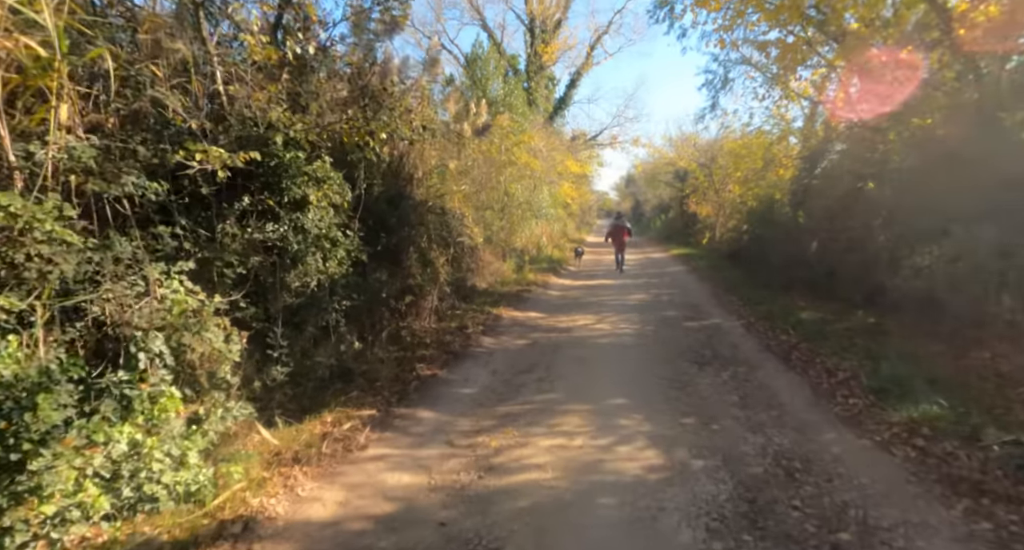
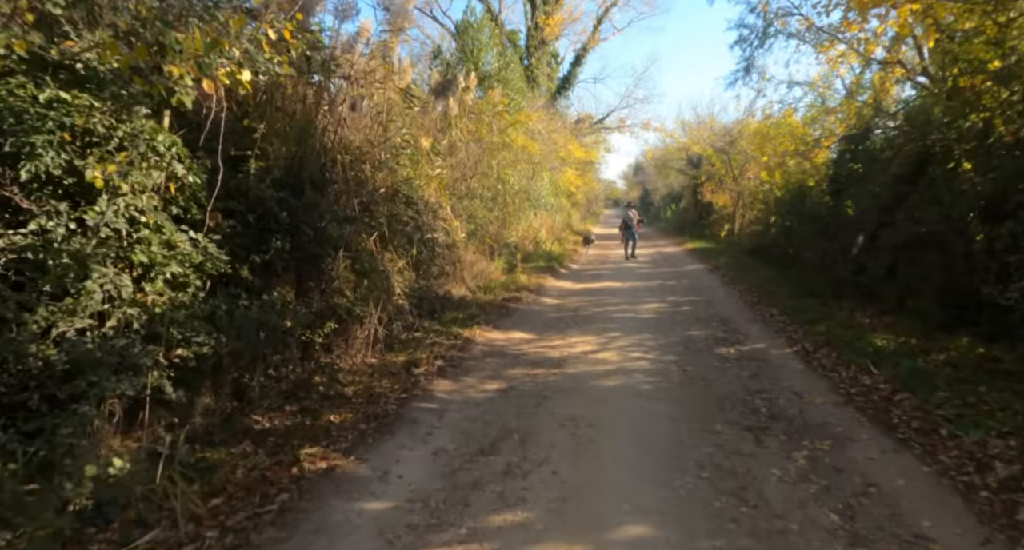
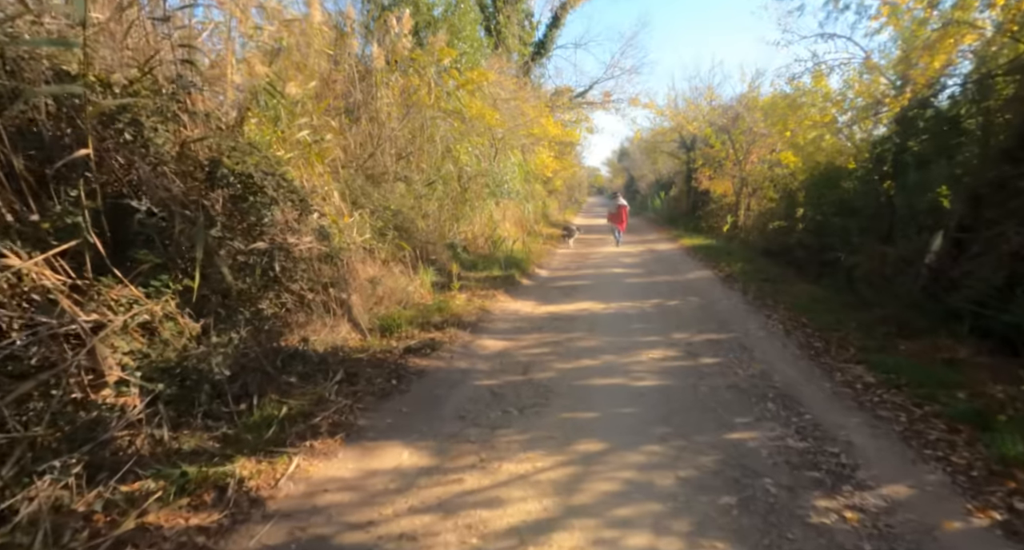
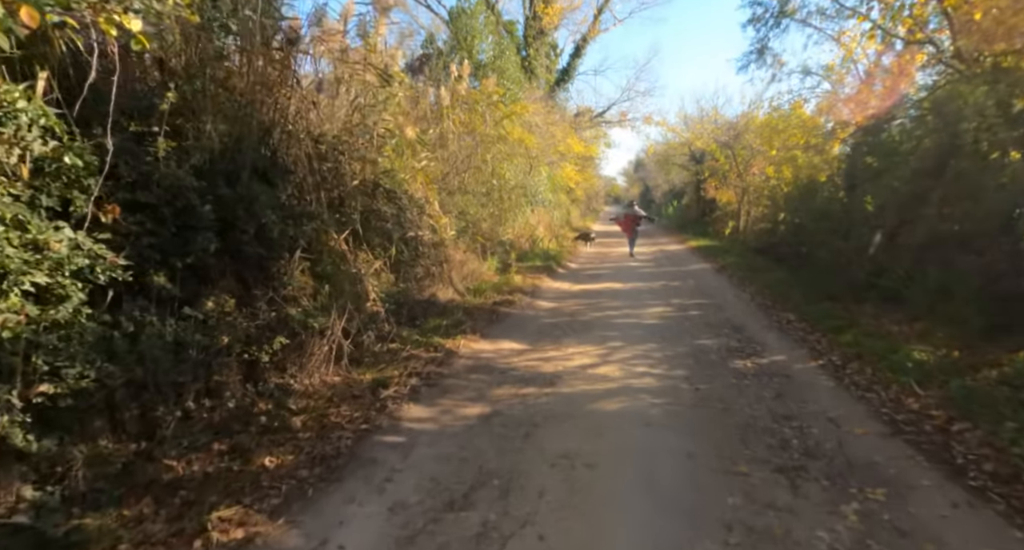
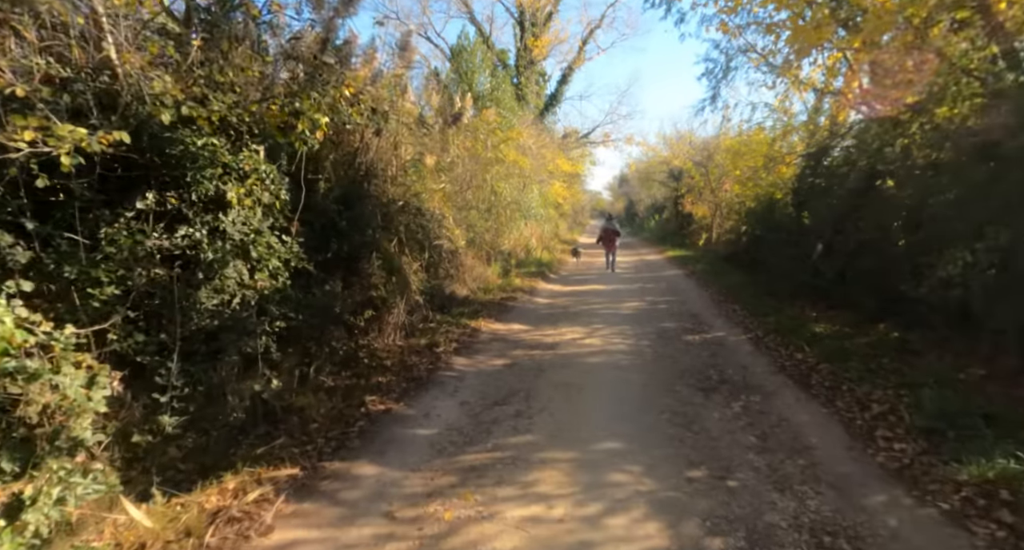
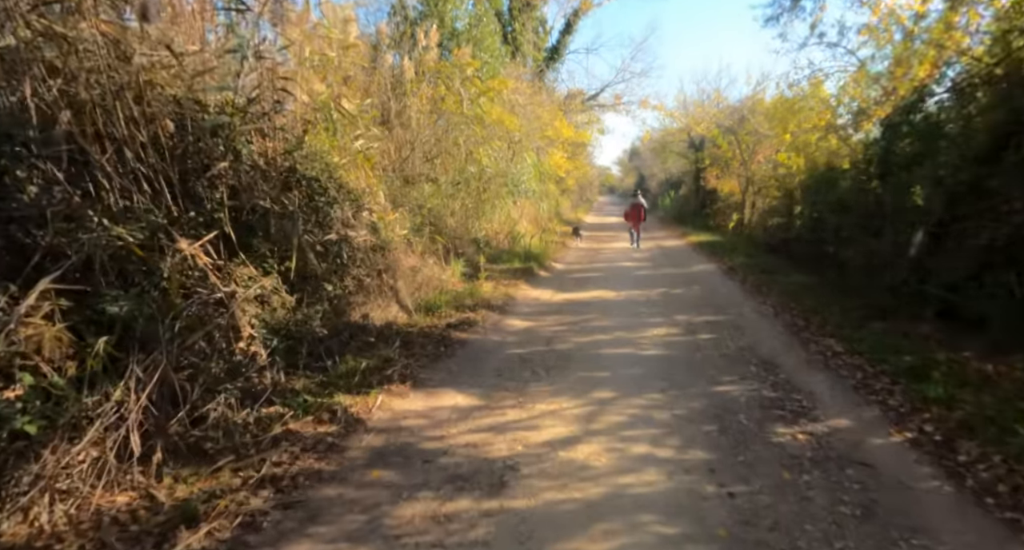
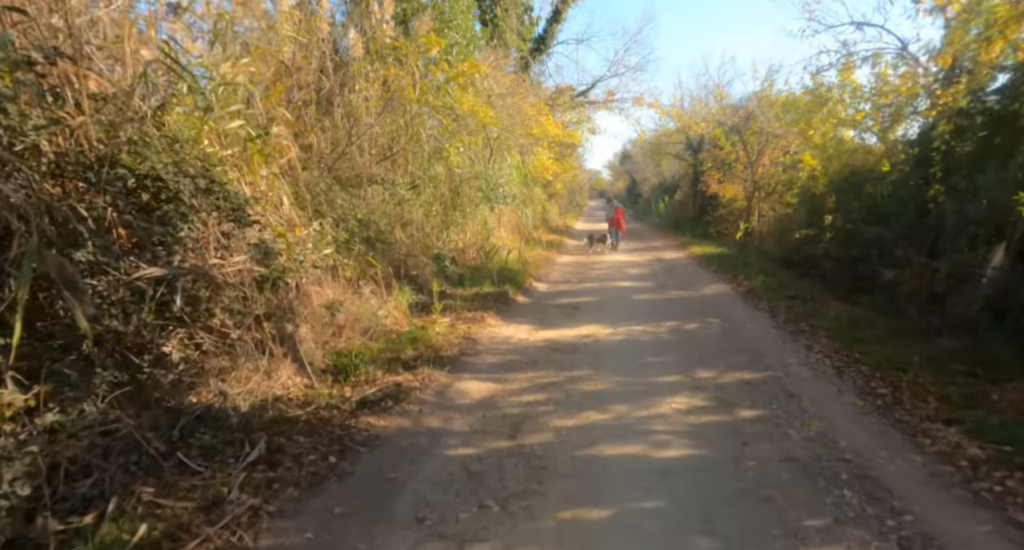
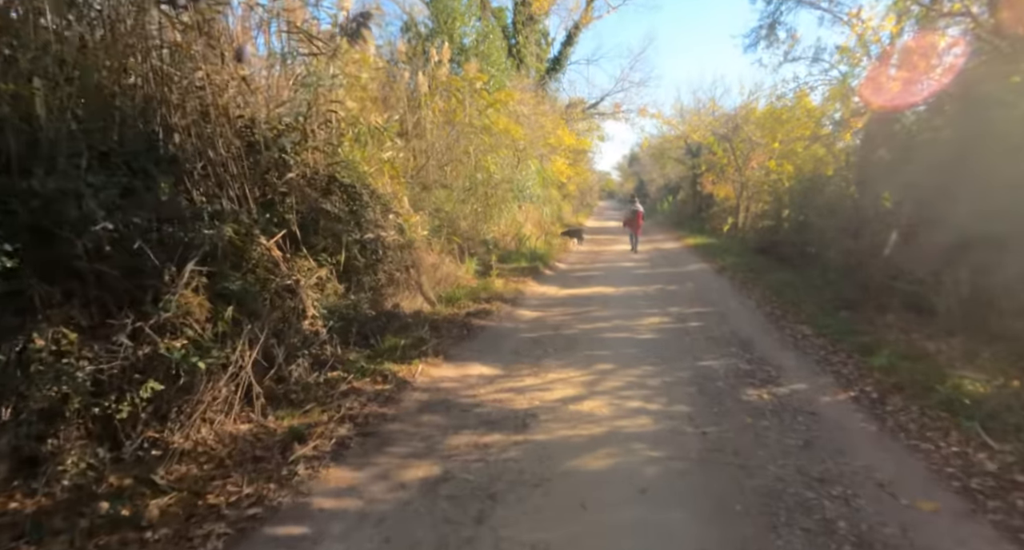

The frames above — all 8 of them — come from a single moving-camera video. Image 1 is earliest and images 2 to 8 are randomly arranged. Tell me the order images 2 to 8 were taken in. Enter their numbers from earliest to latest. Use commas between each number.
5, 2, 4, 8, 6, 3, 7
